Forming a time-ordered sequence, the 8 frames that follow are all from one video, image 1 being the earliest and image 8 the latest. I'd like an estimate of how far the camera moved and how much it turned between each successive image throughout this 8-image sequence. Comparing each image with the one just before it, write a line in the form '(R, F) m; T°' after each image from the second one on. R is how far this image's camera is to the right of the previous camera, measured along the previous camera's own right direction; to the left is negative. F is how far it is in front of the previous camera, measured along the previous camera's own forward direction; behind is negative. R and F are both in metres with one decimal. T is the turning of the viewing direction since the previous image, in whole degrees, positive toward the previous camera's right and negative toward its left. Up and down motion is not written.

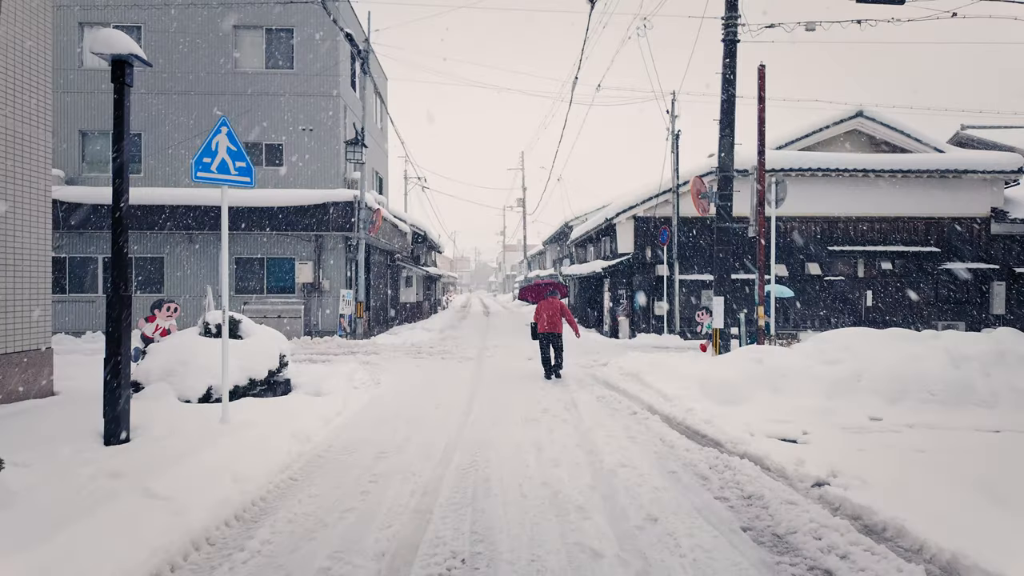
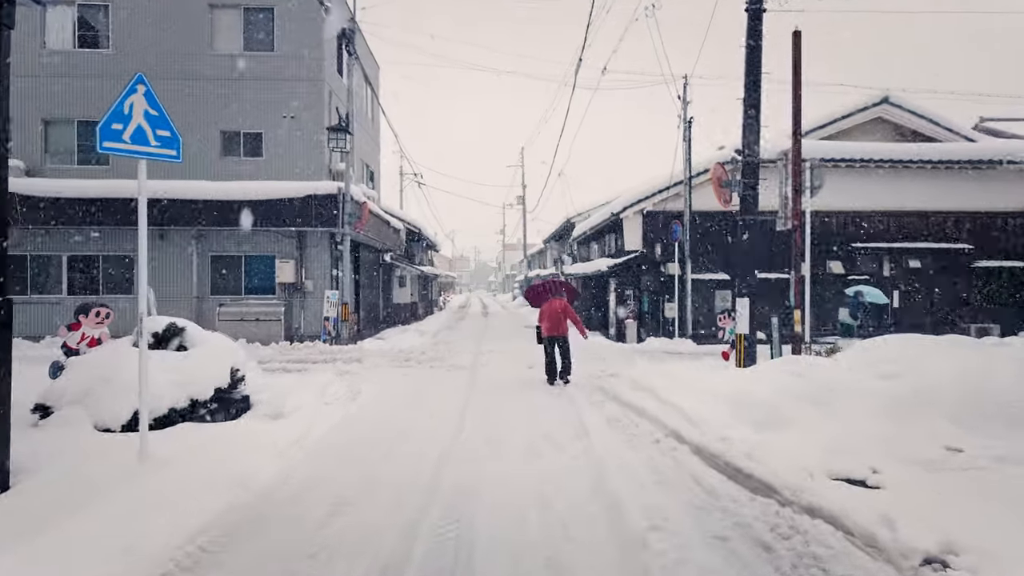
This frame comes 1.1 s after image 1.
(0.0, +1.3) m; 0°
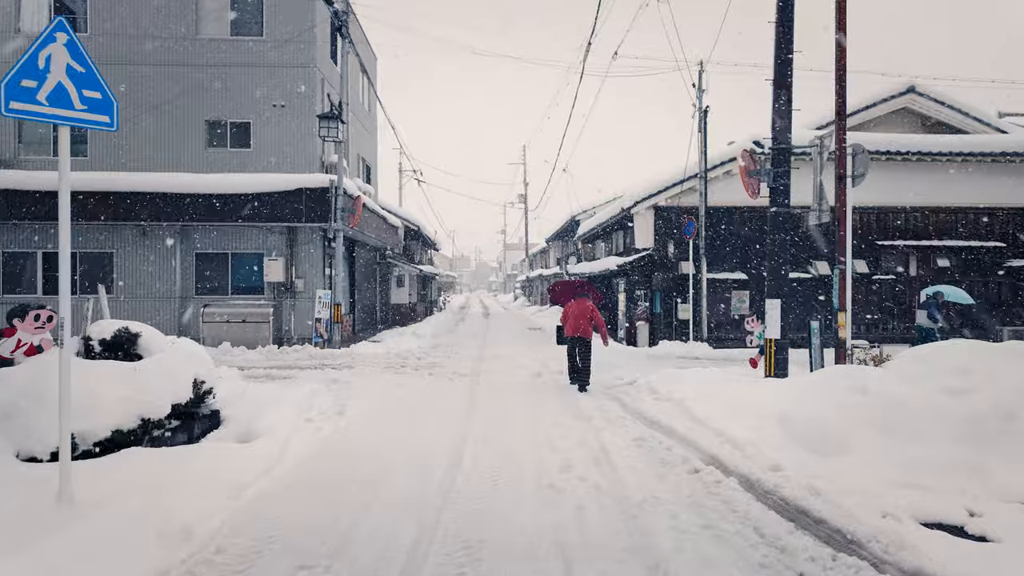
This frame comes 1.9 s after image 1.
(-0.1, +0.9) m; 0°
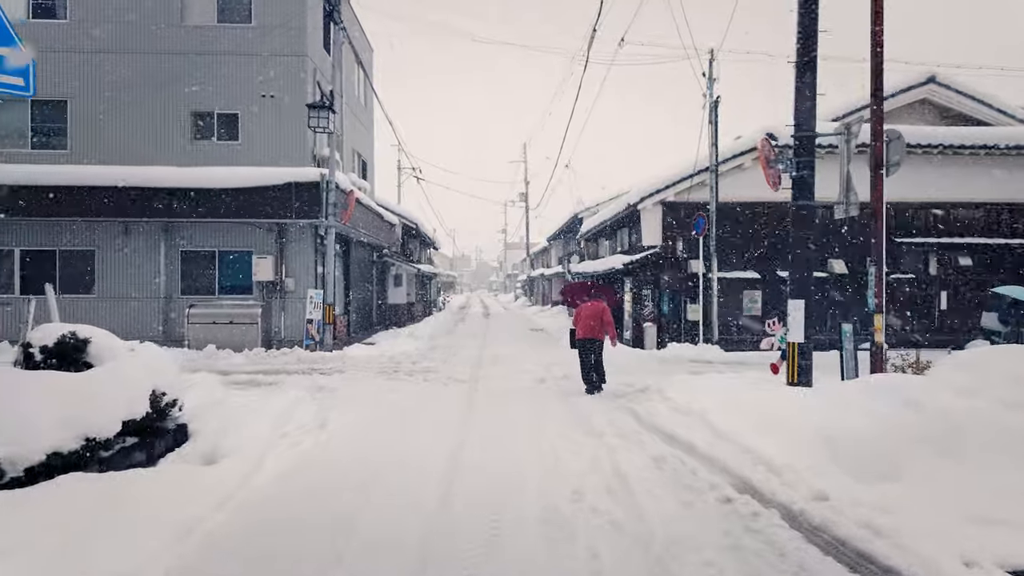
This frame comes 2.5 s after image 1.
(0.0, +0.7) m; 0°
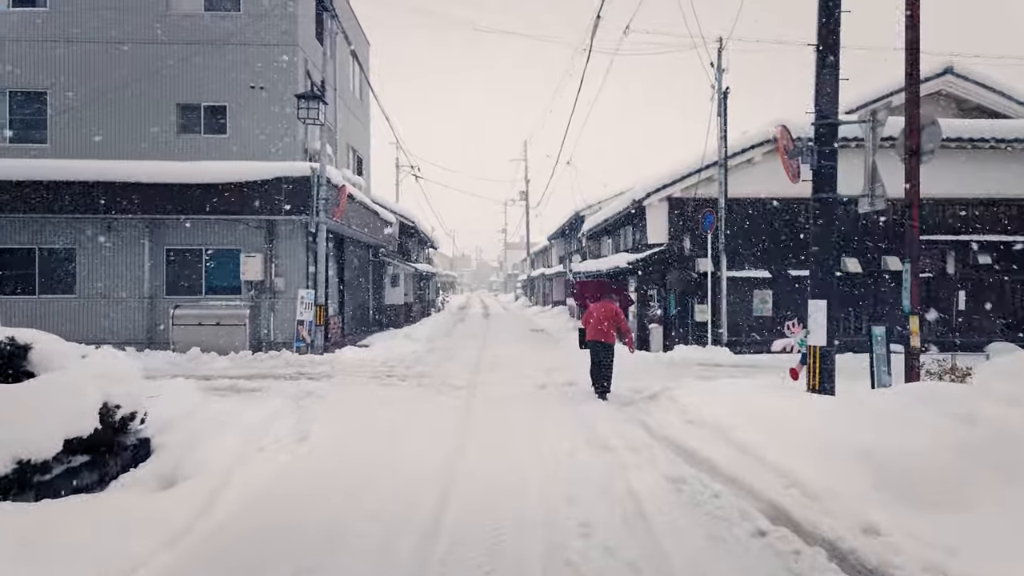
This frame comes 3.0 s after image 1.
(0.0, +0.6) m; 0°
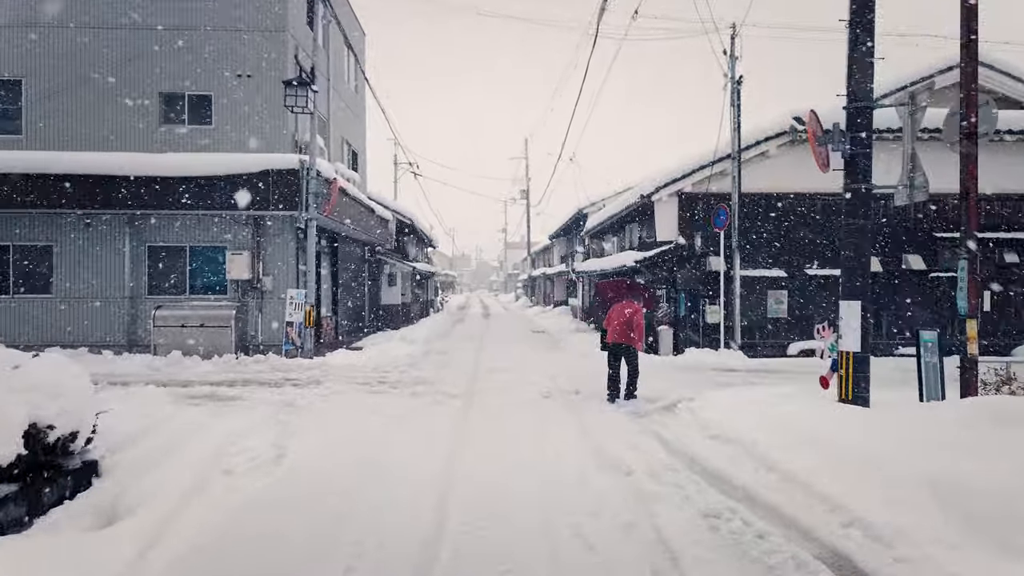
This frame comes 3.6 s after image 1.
(0.0, +0.7) m; 0°
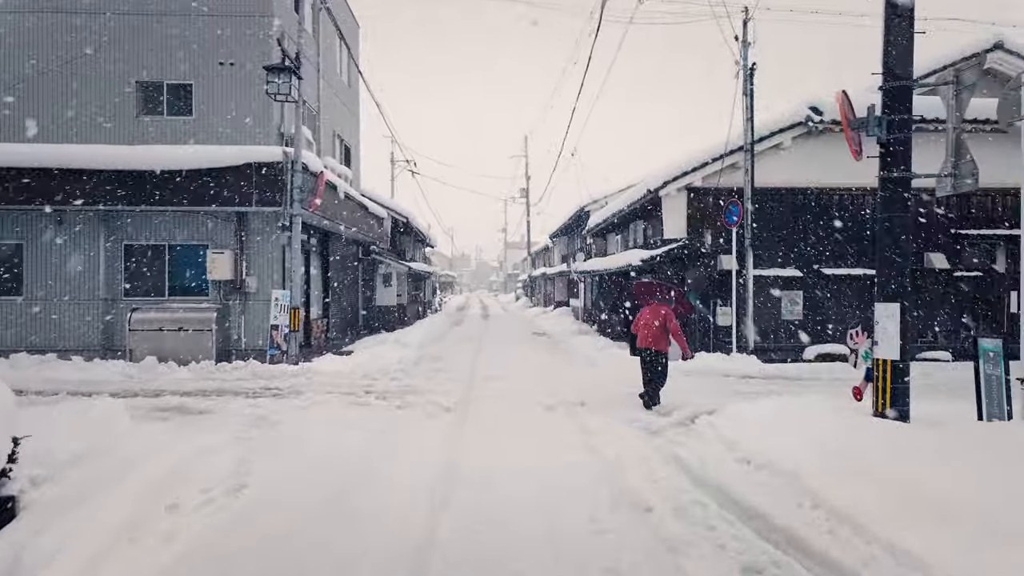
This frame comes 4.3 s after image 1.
(0.0, +0.7) m; 0°
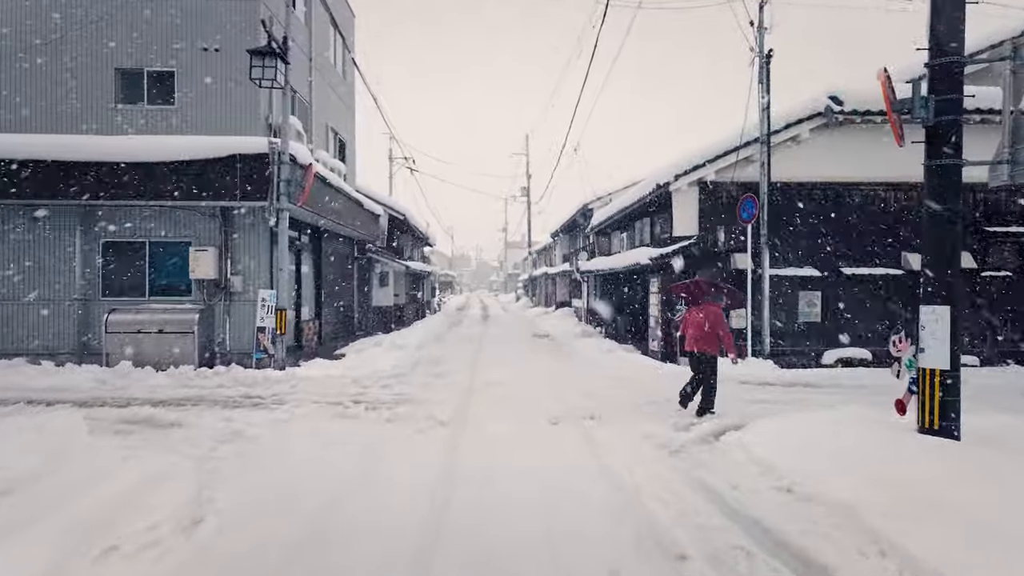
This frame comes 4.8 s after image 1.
(0.0, +0.7) m; 0°
